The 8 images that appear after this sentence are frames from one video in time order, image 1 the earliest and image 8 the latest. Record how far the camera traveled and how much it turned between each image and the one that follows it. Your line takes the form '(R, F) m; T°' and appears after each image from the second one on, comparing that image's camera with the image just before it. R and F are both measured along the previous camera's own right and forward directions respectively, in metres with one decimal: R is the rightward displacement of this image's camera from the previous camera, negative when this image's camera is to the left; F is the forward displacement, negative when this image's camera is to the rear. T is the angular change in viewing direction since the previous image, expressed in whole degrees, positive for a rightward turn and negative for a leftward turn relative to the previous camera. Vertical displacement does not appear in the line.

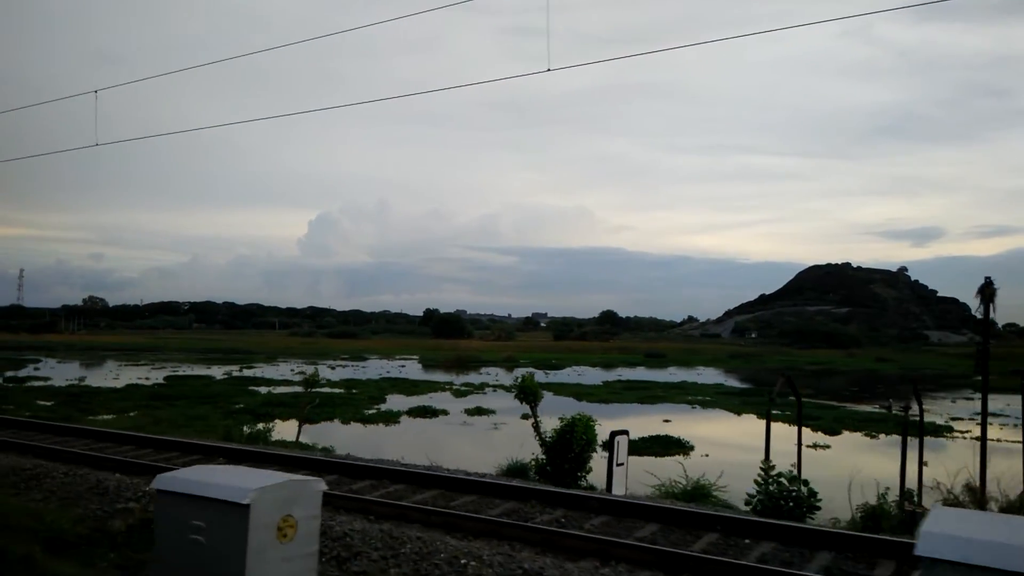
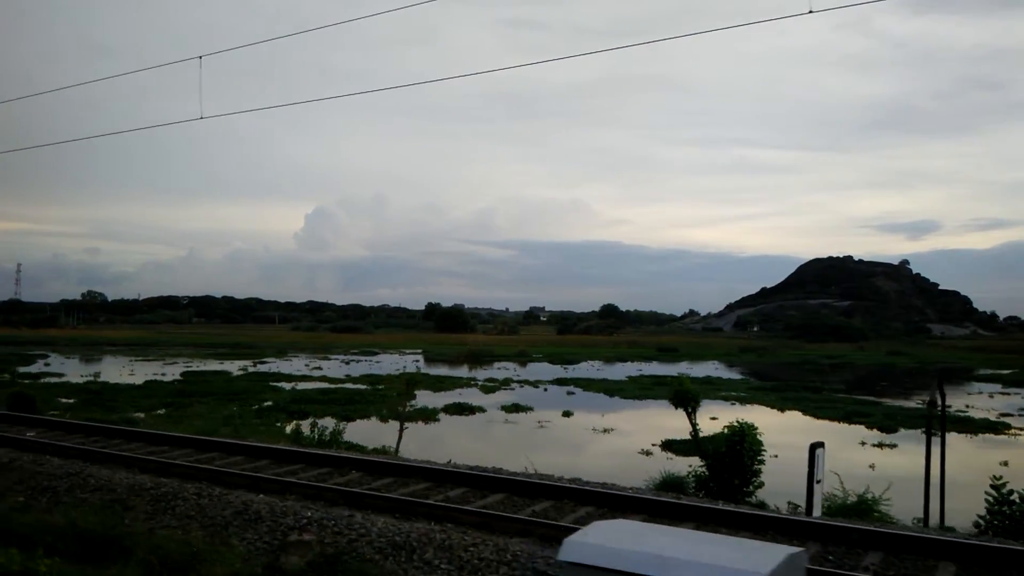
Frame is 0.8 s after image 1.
(-1.6, +0.9) m; 0°
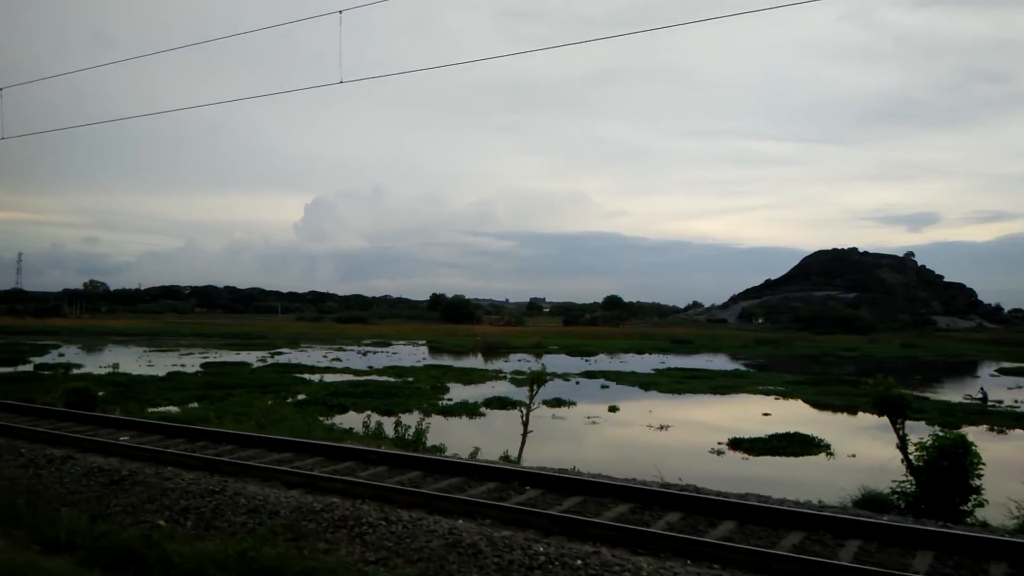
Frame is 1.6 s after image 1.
(-1.6, +0.9) m; 0°
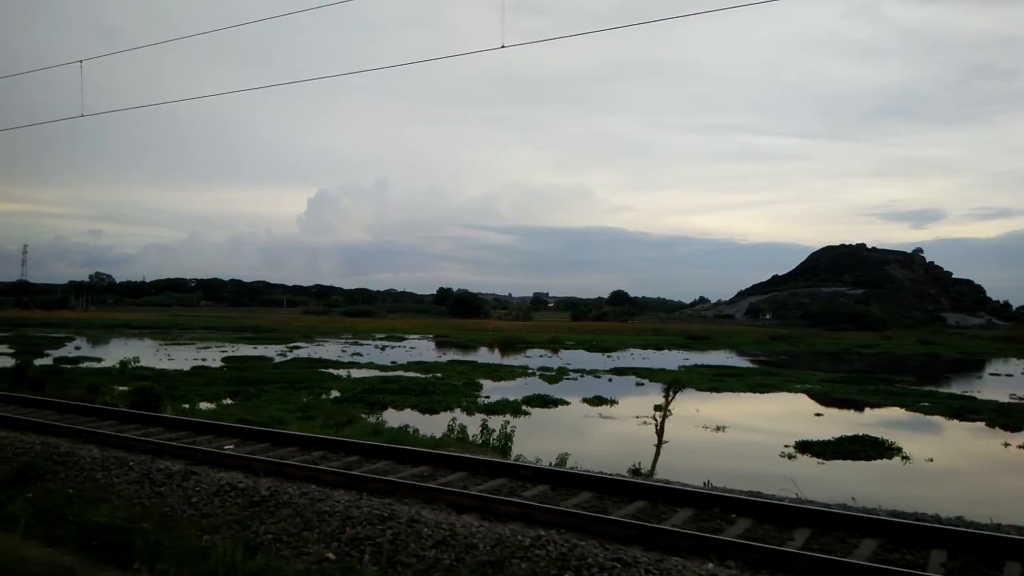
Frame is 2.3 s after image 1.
(-1.4, +0.8) m; 0°
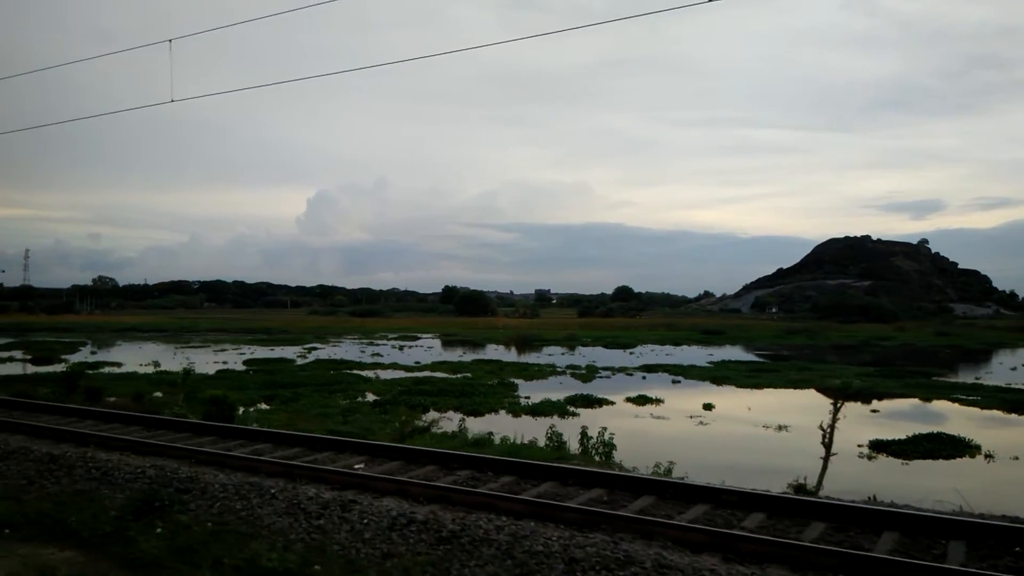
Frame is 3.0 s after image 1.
(-1.4, +0.8) m; 0°
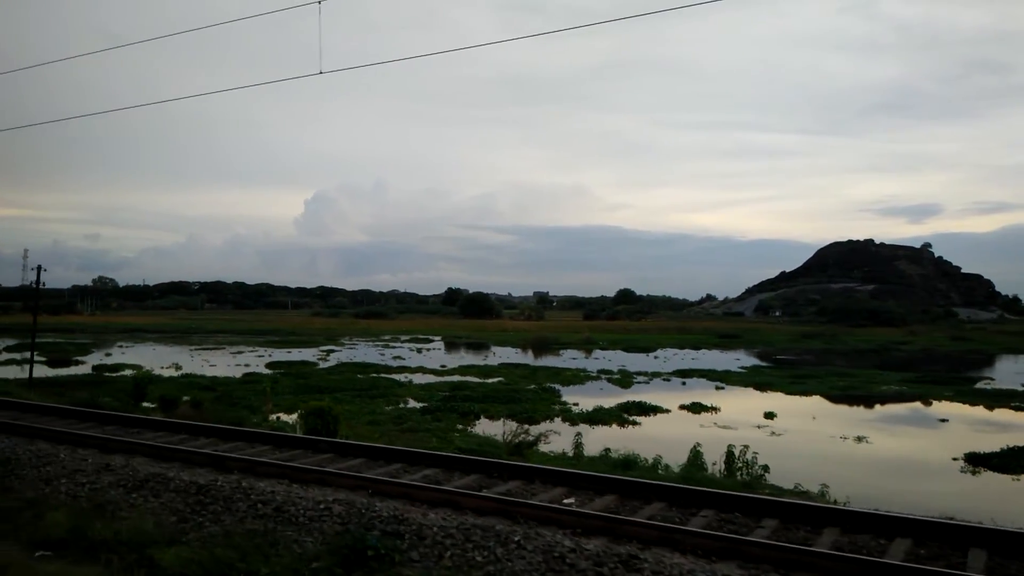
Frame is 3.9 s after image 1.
(-1.9, +1.0) m; 0°
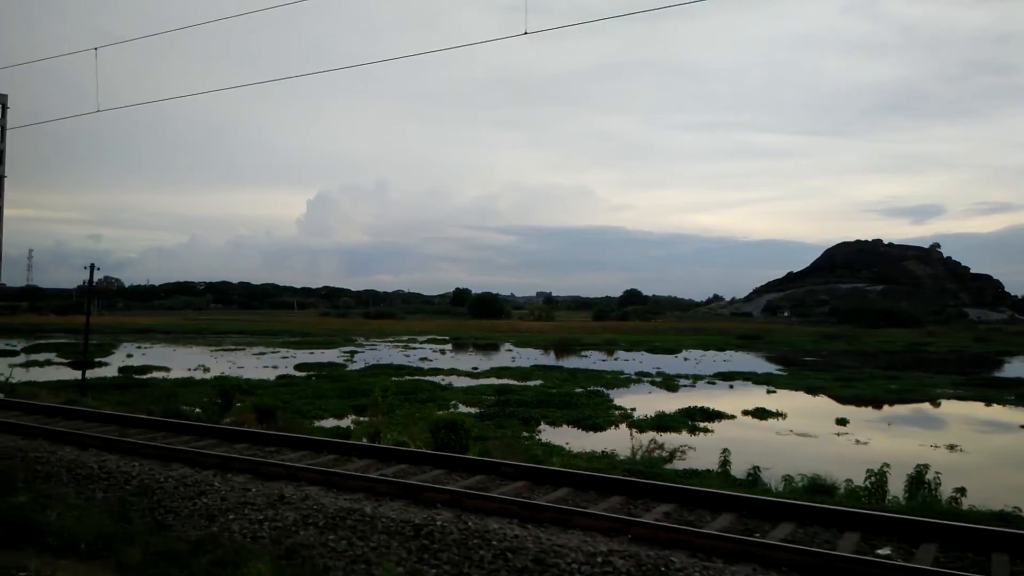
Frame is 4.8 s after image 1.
(-1.9, +1.0) m; 0°
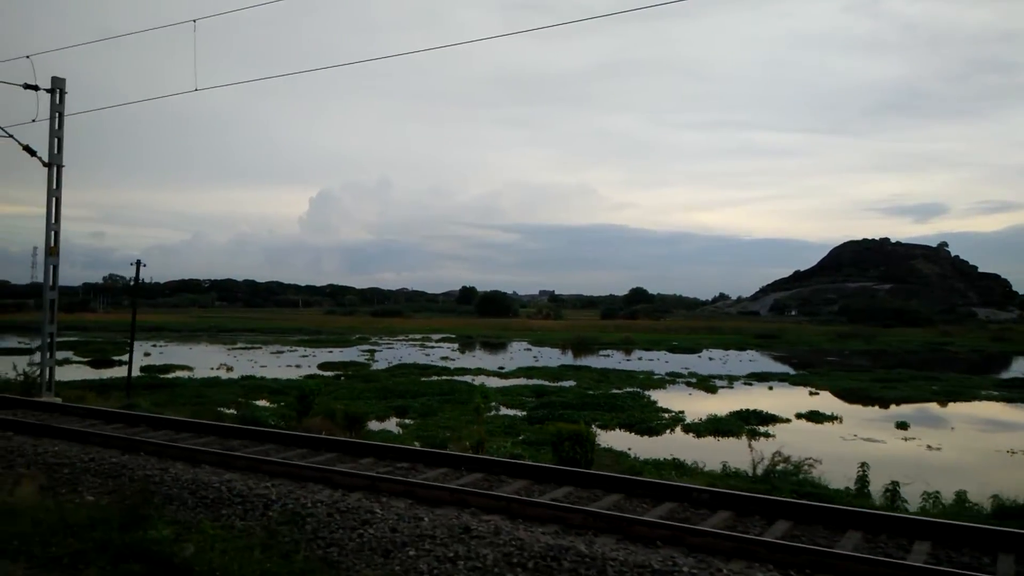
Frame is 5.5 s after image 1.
(-1.5, +0.8) m; 0°
